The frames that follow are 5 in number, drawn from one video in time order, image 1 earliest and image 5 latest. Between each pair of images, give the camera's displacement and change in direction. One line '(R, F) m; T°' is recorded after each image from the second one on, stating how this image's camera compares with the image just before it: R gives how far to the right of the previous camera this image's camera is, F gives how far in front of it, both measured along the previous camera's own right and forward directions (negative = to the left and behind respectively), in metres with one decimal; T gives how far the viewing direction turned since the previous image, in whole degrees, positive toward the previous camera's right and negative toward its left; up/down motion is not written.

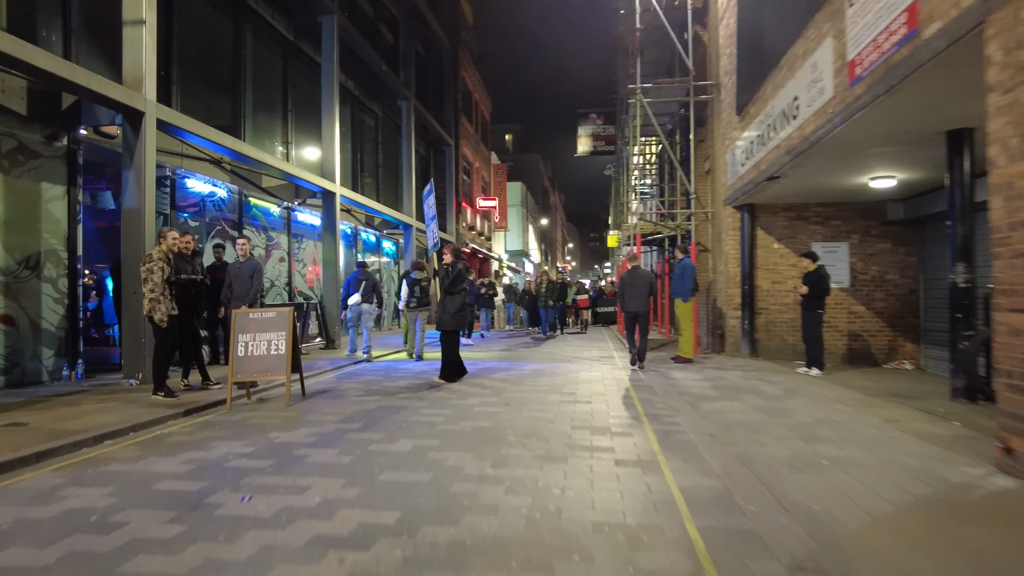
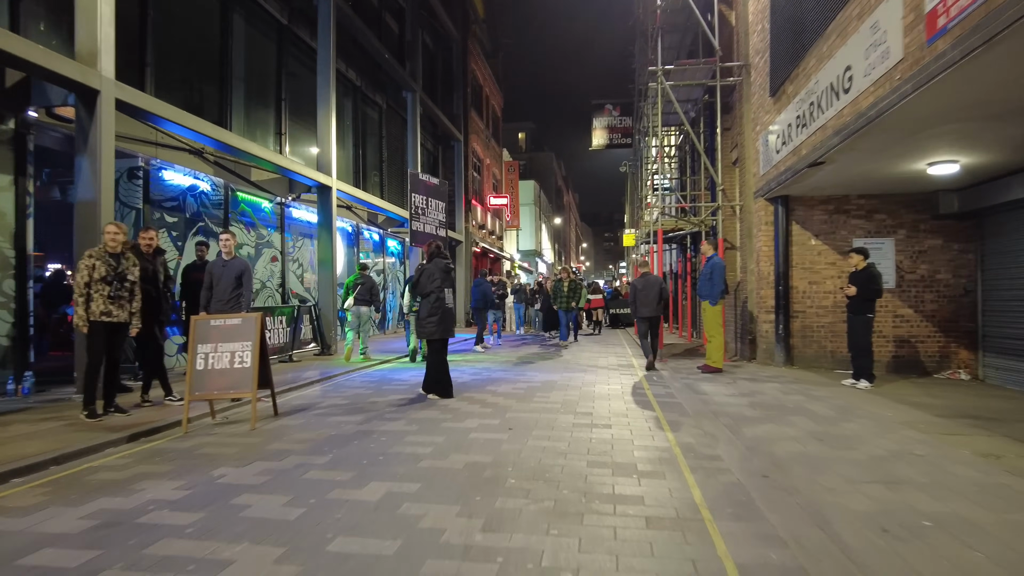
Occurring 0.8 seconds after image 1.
(+0.1, +1.0) m; -1°
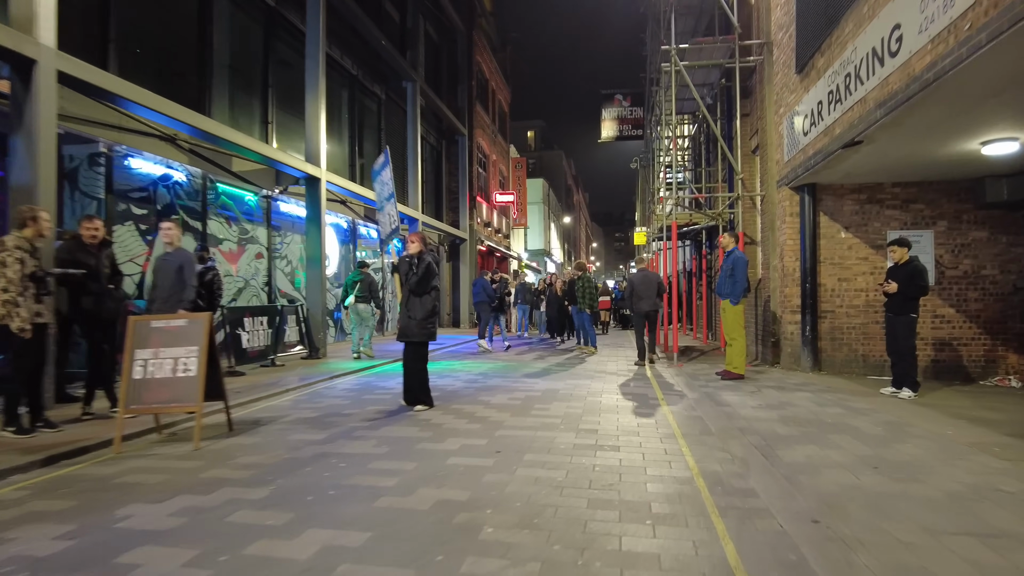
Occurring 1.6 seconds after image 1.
(+0.2, +0.8) m; -1°
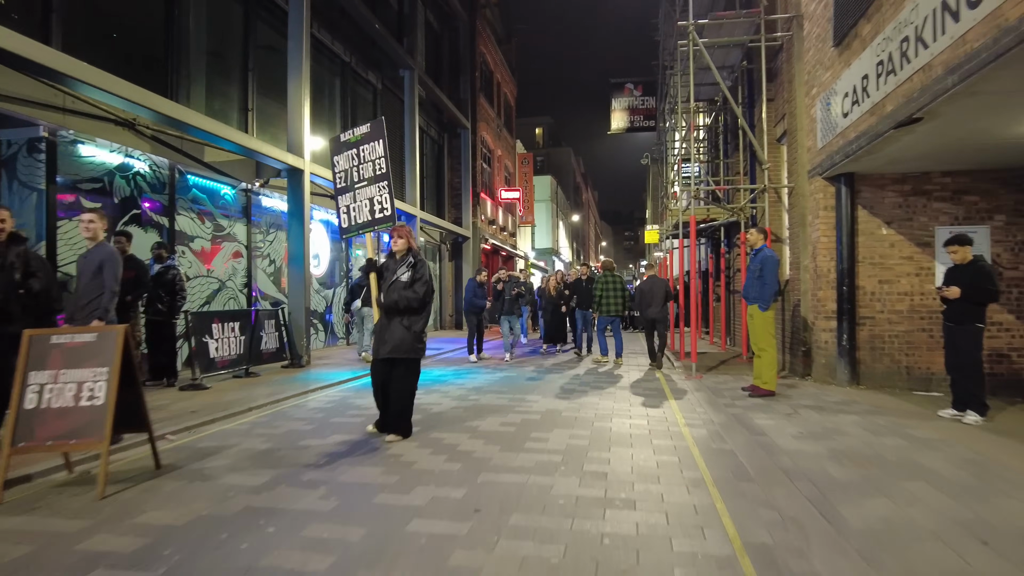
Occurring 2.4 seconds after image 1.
(+0.1, +1.0) m; -1°
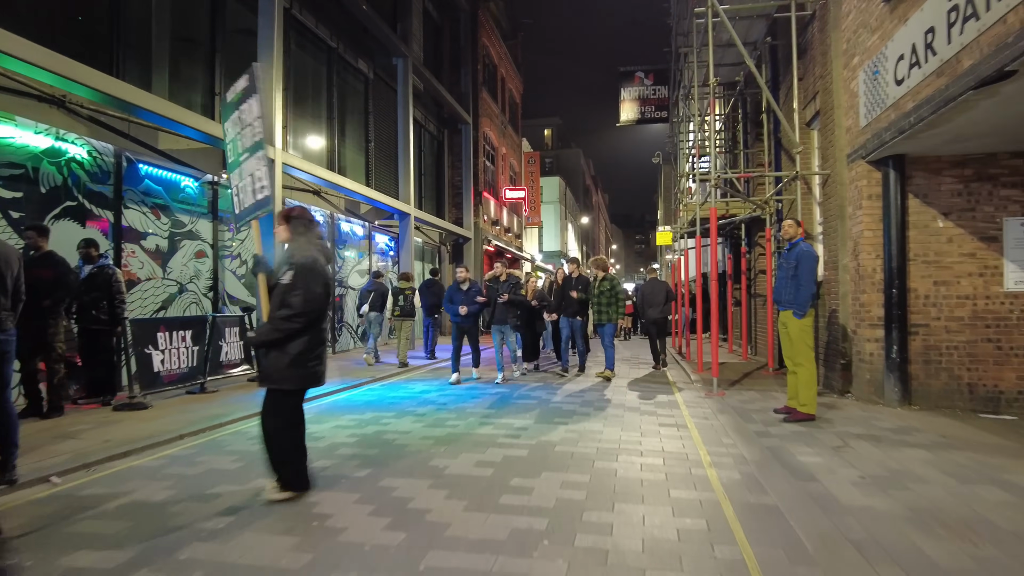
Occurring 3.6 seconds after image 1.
(+0.2, +1.1) m; -1°
